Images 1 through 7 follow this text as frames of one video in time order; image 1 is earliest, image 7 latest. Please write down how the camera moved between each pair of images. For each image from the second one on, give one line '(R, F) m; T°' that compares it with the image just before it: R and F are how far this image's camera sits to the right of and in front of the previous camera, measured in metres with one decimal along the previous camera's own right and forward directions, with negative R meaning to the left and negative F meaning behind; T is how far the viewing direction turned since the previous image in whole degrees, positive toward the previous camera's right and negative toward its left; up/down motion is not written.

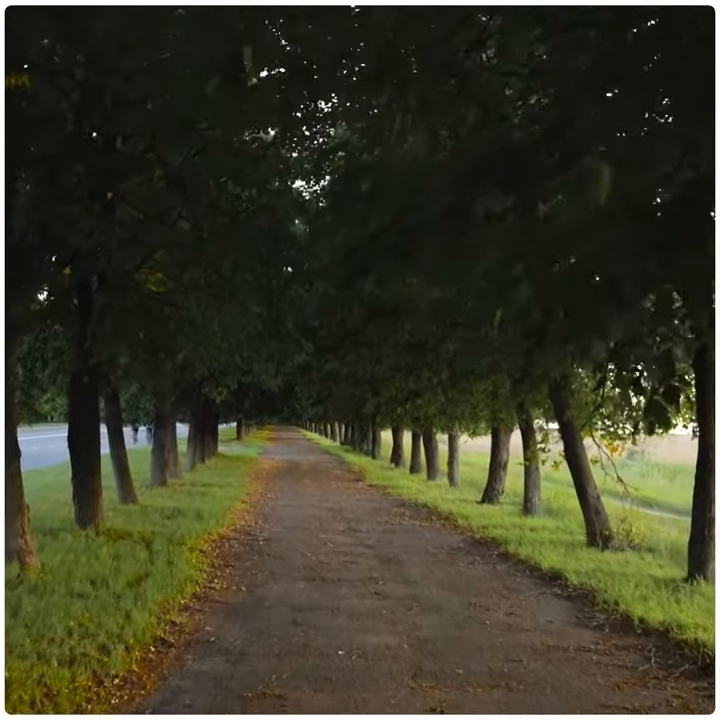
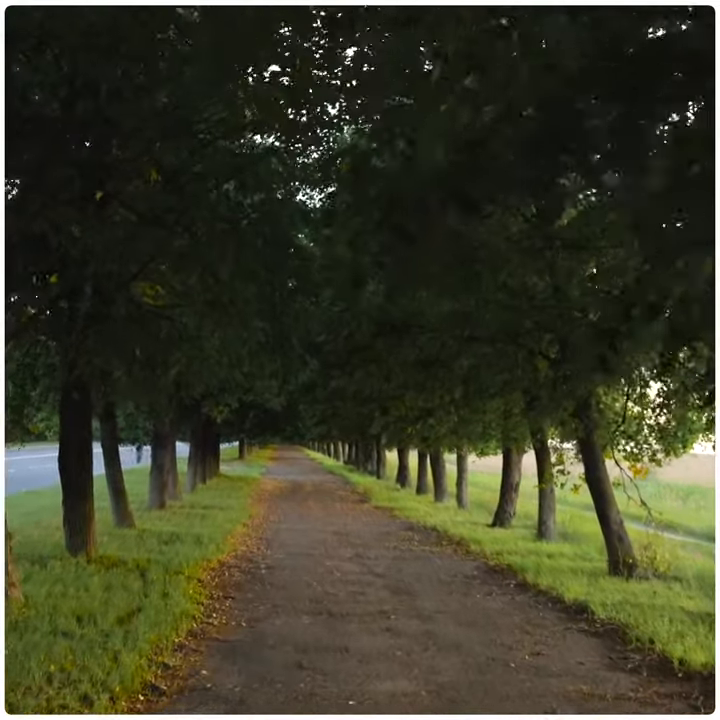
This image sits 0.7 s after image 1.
(0.0, +0.6) m; 0°
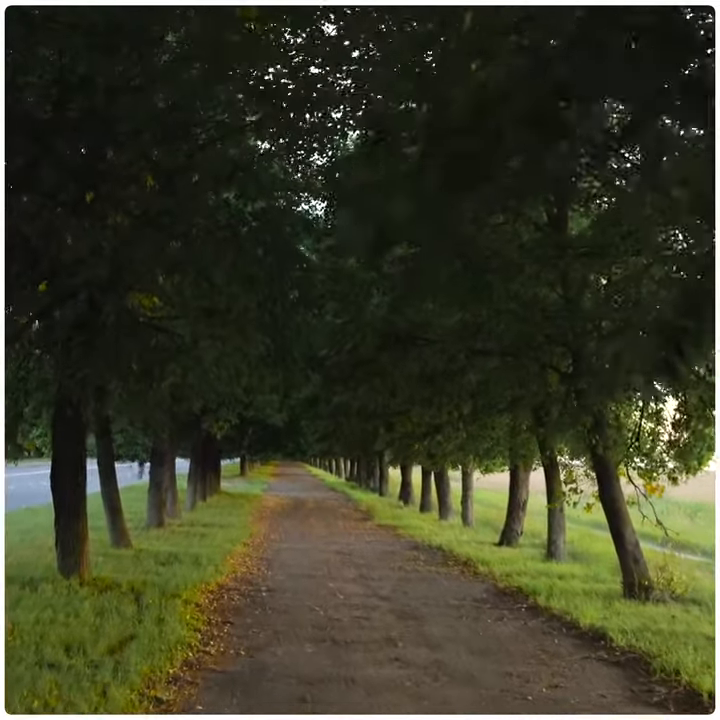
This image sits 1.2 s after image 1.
(0.0, +0.4) m; 0°
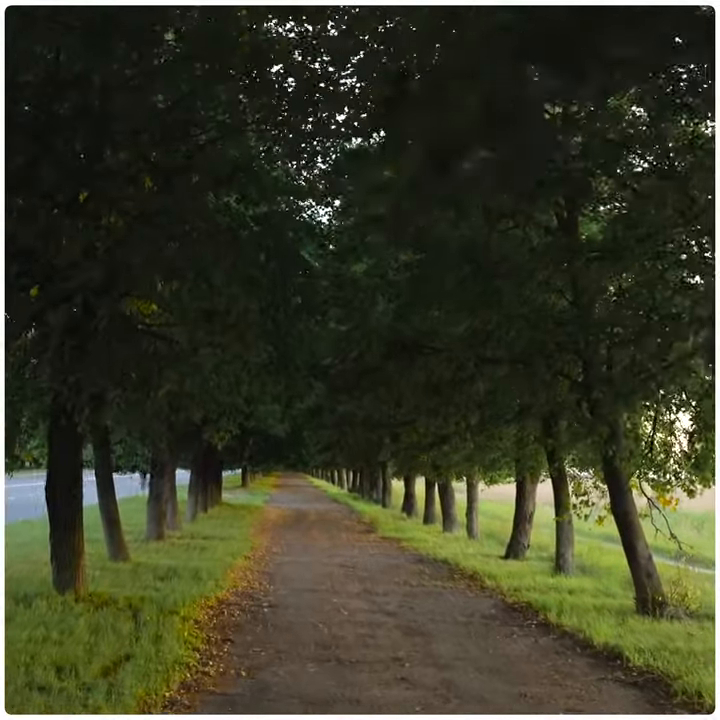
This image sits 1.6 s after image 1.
(0.0, +0.3) m; 0°
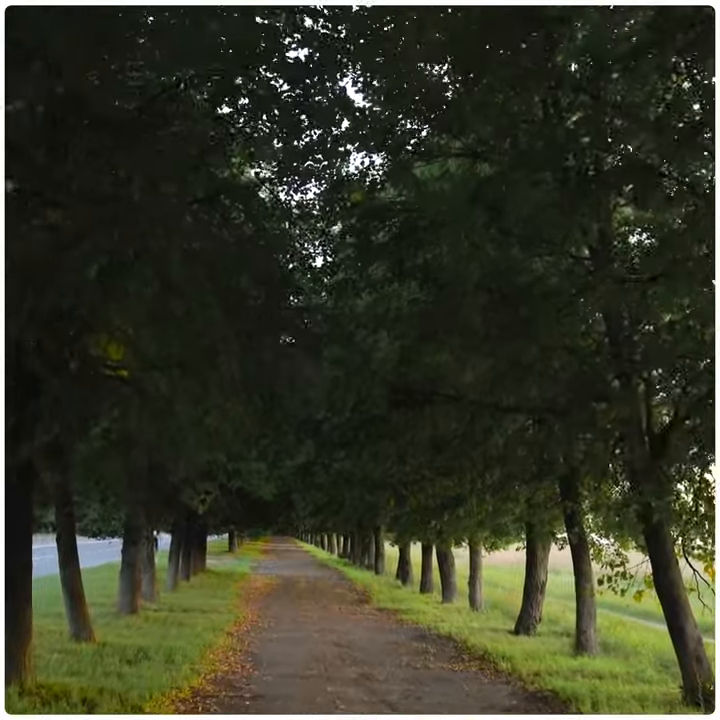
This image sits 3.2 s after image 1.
(-0.1, +1.3) m; 0°
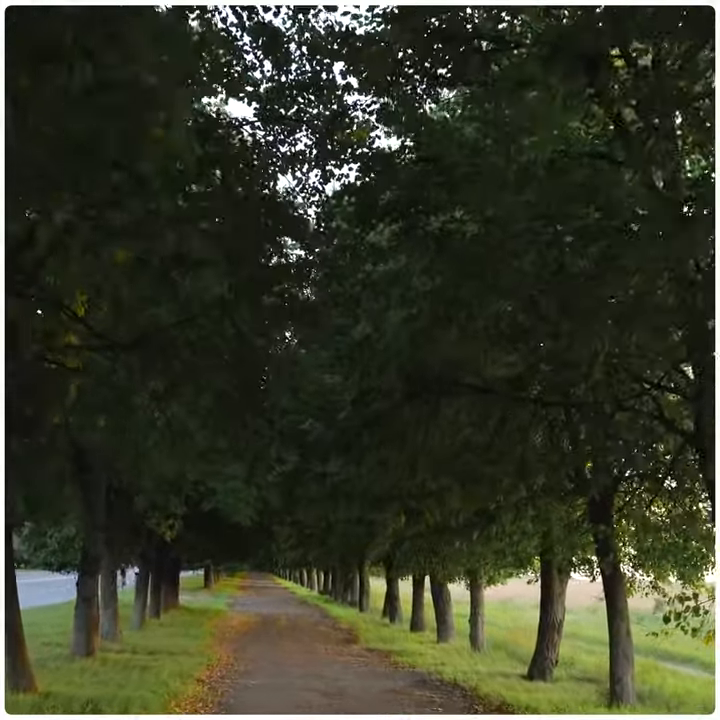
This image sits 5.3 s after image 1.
(-0.1, +1.6) m; +1°
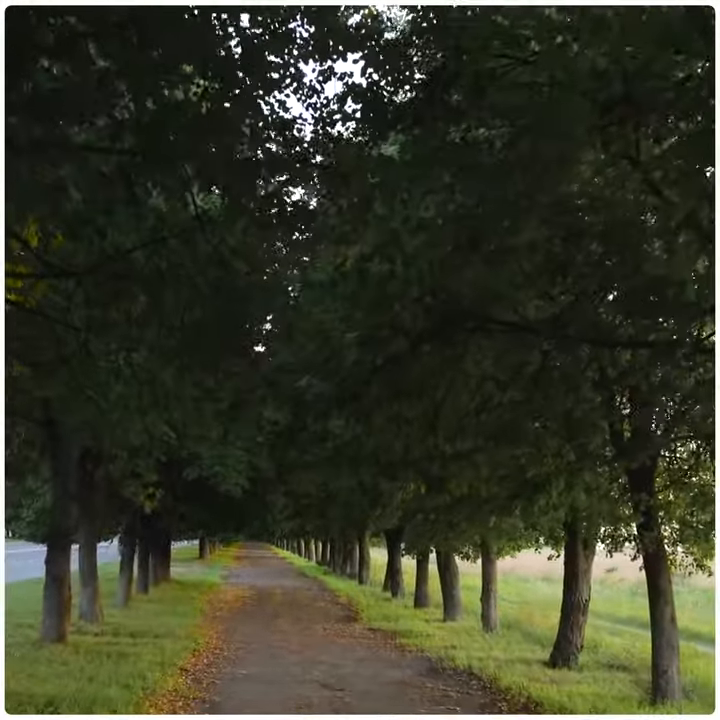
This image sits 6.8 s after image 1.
(0.0, +1.2) m; 0°
